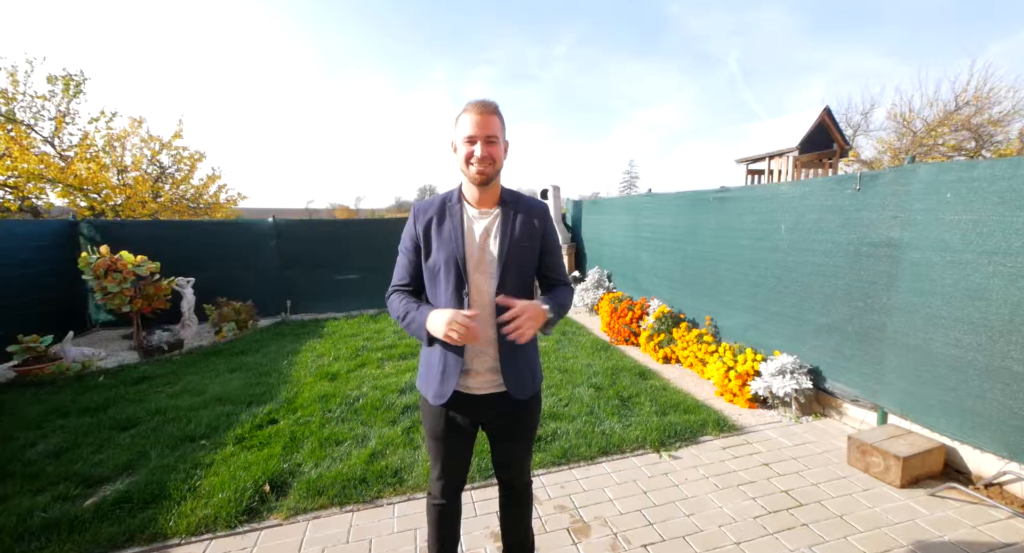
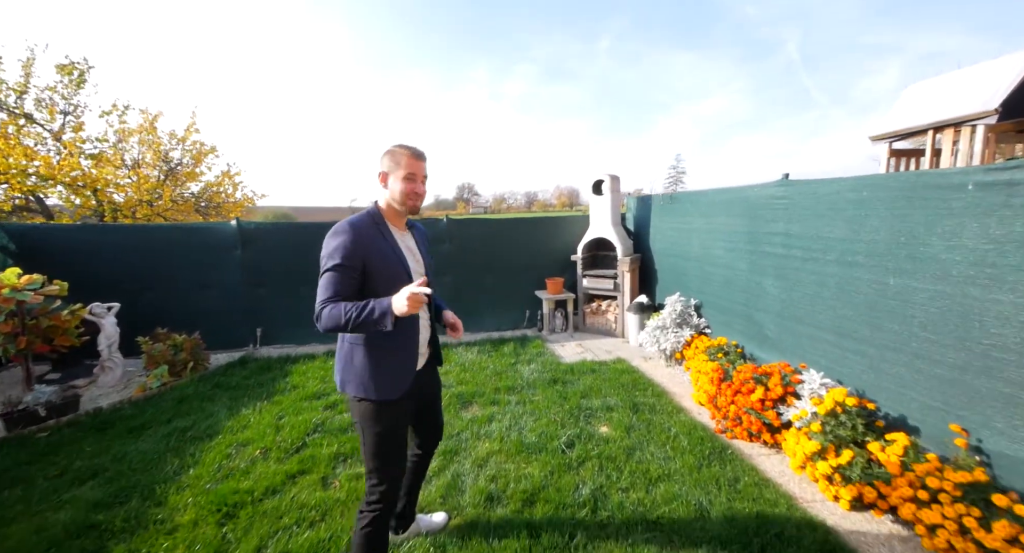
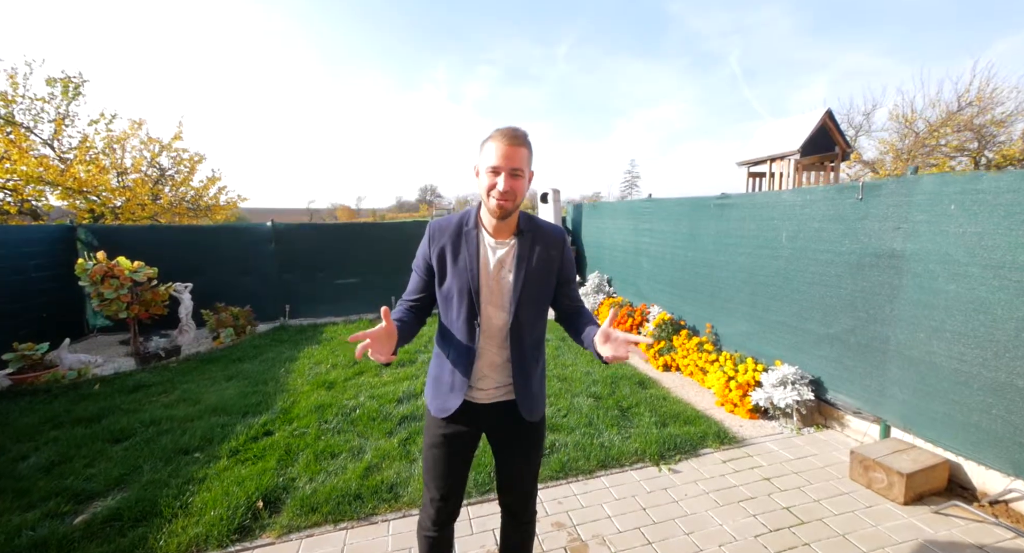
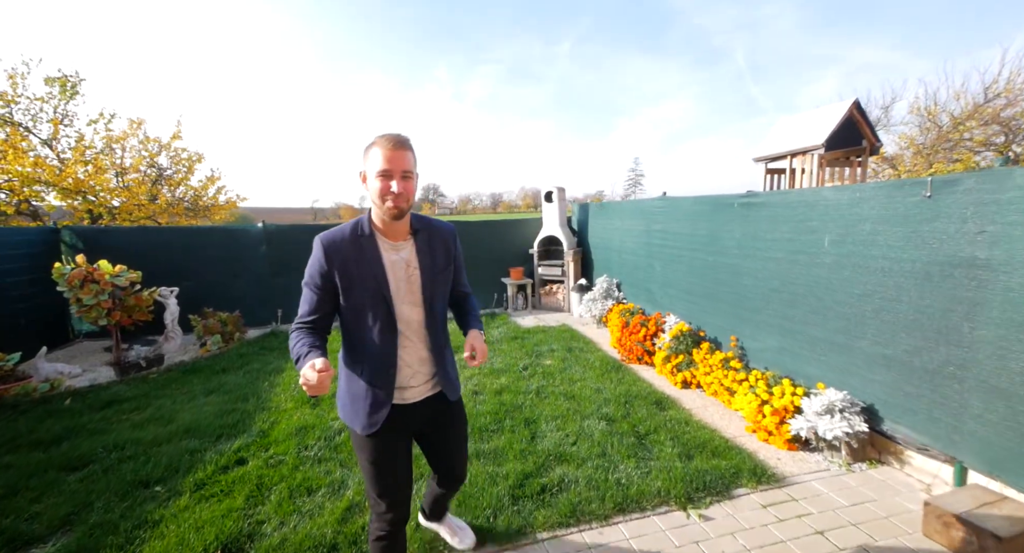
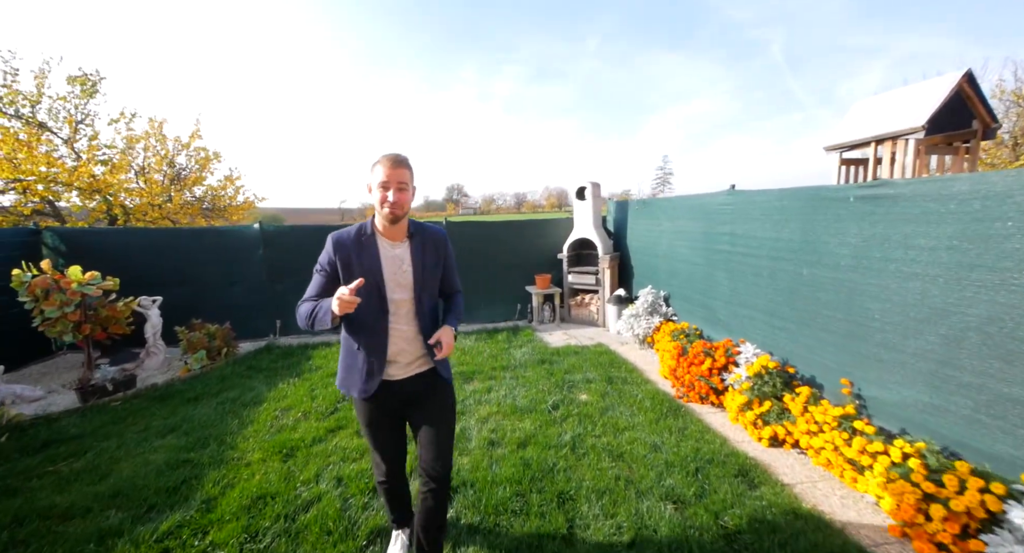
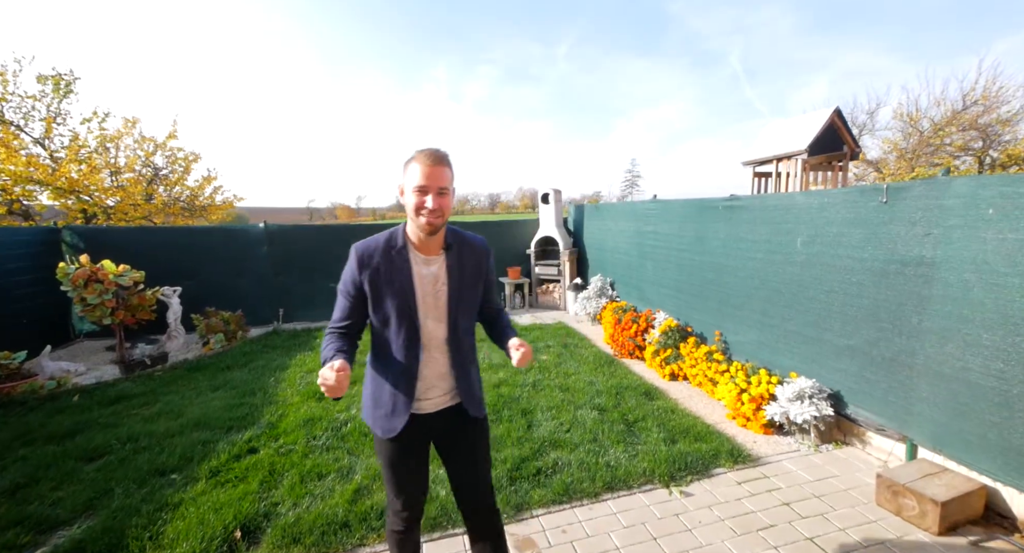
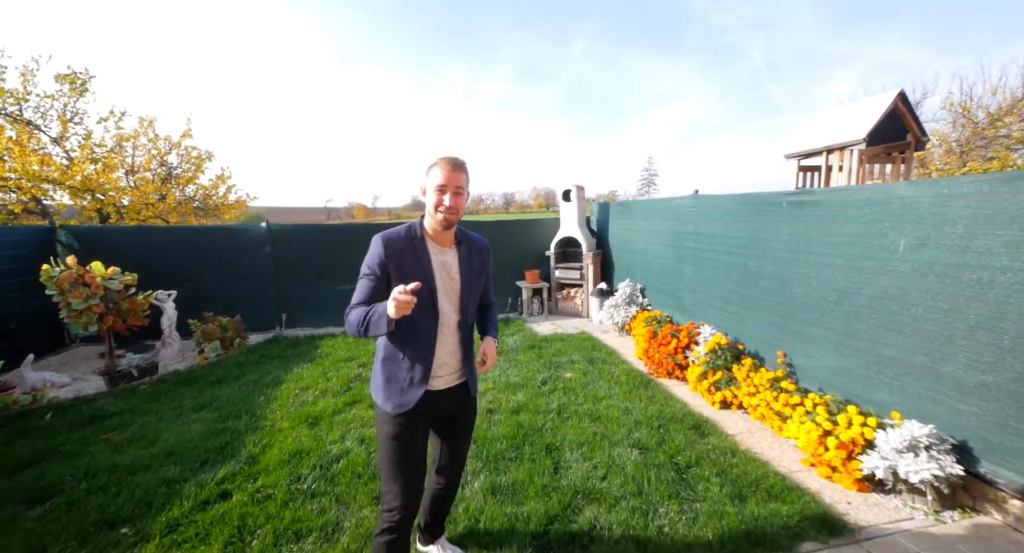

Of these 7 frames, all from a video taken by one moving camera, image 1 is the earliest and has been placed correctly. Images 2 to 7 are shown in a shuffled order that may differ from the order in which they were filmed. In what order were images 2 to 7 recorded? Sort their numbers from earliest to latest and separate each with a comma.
3, 6, 4, 7, 5, 2
